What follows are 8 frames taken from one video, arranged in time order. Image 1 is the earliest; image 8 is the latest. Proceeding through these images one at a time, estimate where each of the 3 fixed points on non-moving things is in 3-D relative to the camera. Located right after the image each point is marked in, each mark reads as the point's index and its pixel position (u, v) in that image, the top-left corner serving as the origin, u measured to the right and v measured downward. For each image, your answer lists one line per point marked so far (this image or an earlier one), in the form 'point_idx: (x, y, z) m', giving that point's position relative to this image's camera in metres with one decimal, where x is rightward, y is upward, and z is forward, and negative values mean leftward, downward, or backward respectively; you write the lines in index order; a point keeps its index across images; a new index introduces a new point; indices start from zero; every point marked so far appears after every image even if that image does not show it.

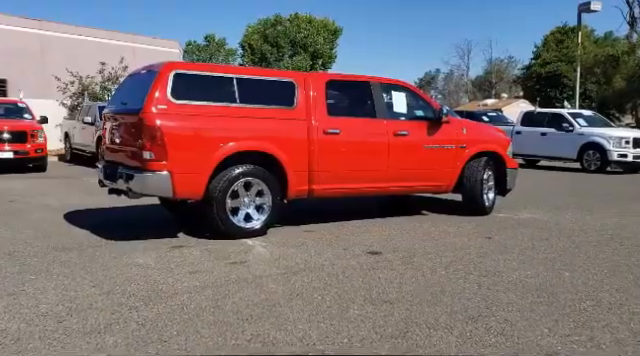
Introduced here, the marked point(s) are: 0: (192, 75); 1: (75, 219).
0: (-1.5, +1.2, +6.7) m
1: (-3.4, -0.6, +8.2) m
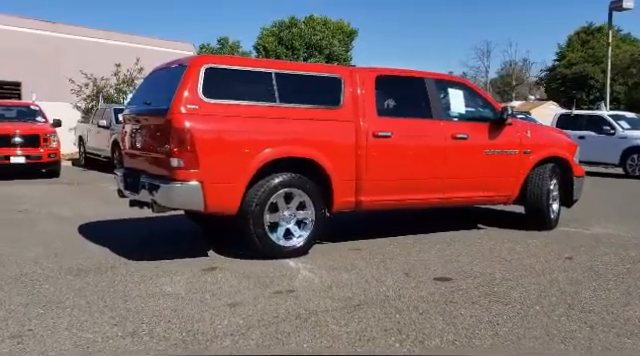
0: (-0.9, +1.1, +5.8) m
1: (-2.9, -0.7, +7.3) m
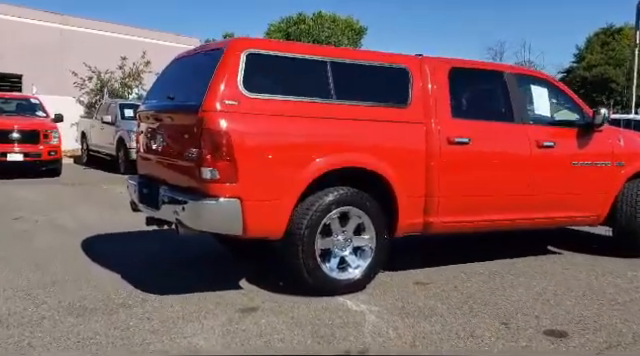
0: (-0.4, +1.0, +4.6) m
1: (-2.4, -0.8, +6.2) m
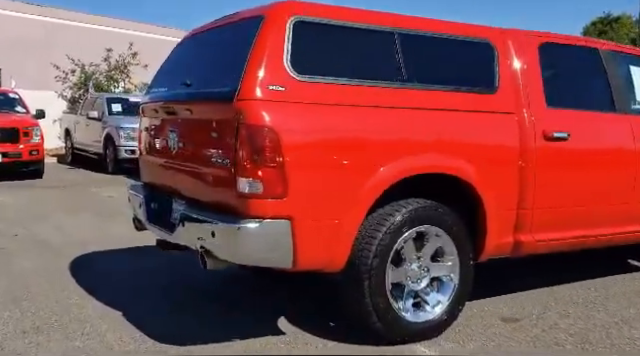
0: (0.0, +0.9, +3.5) m
1: (-2.0, -0.9, +5.0) m
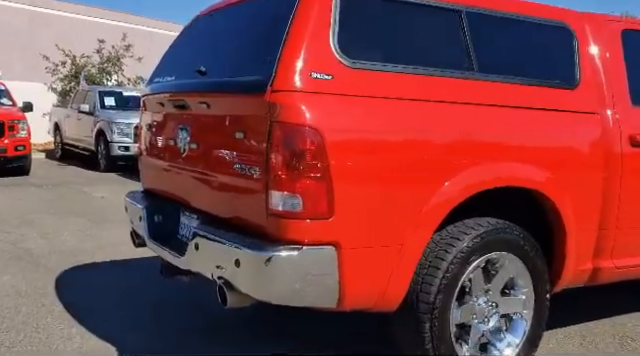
0: (+0.3, +0.8, +2.8) m
1: (-1.8, -0.9, +4.3) m
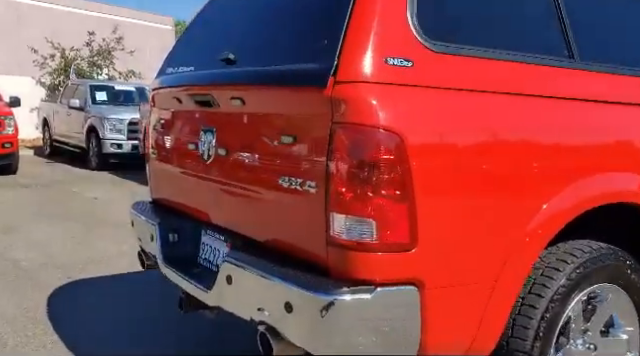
0: (+0.5, +0.8, +2.2) m
1: (-1.5, -0.9, +3.7) m
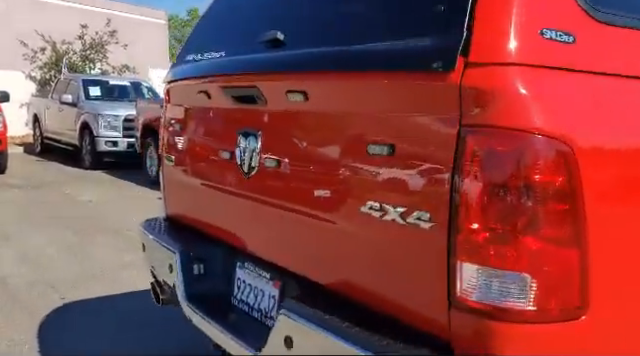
0: (+0.8, +0.7, +1.6) m
1: (-1.3, -1.0, +3.1) m
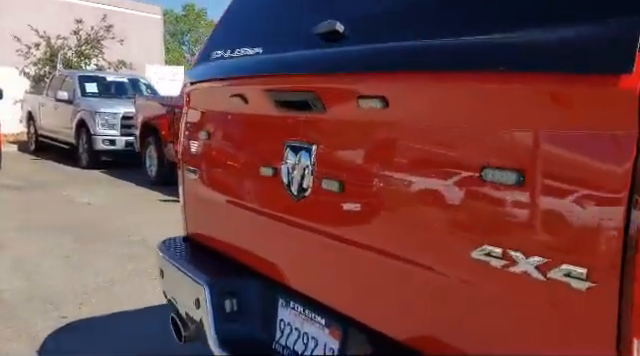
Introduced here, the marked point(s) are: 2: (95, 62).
0: (+1.0, +0.6, +1.2) m
1: (-1.1, -1.0, +2.7) m
2: (-7.2, +3.7, +18.6) m
